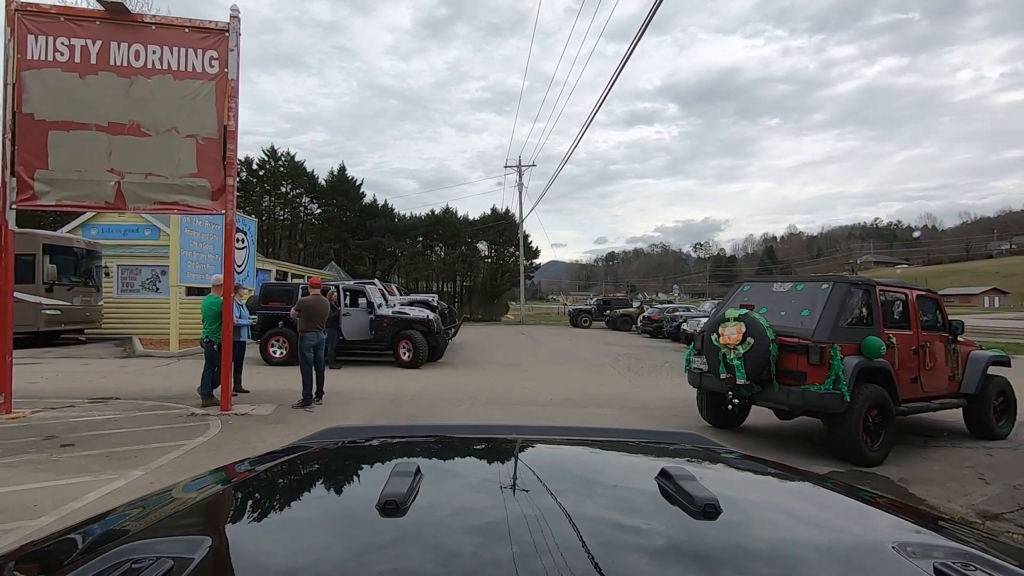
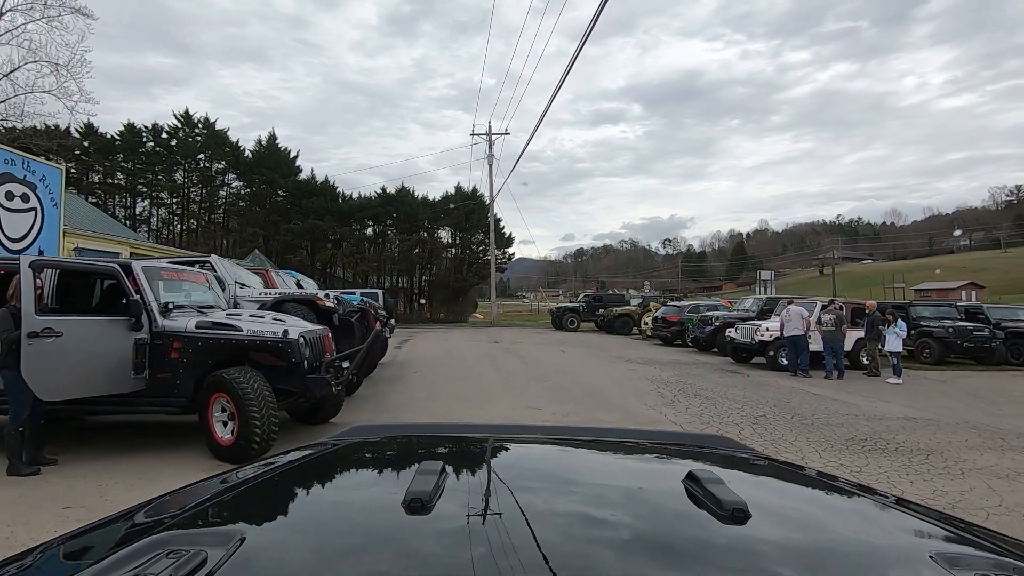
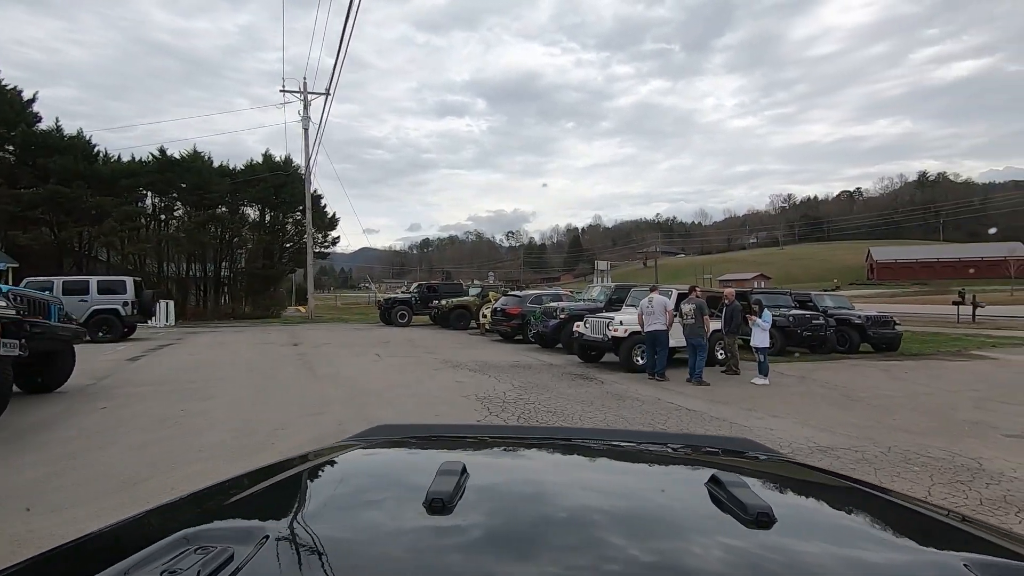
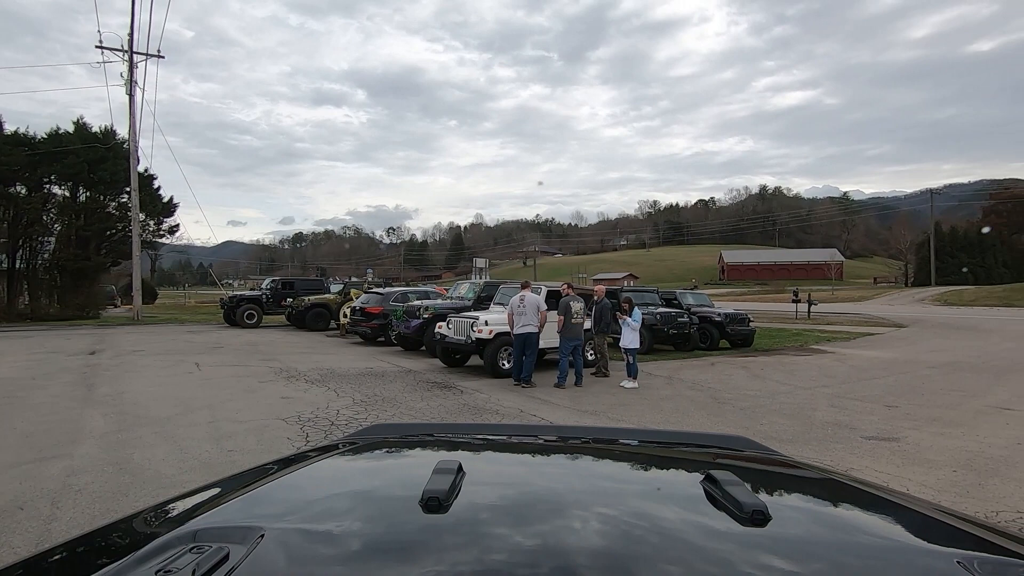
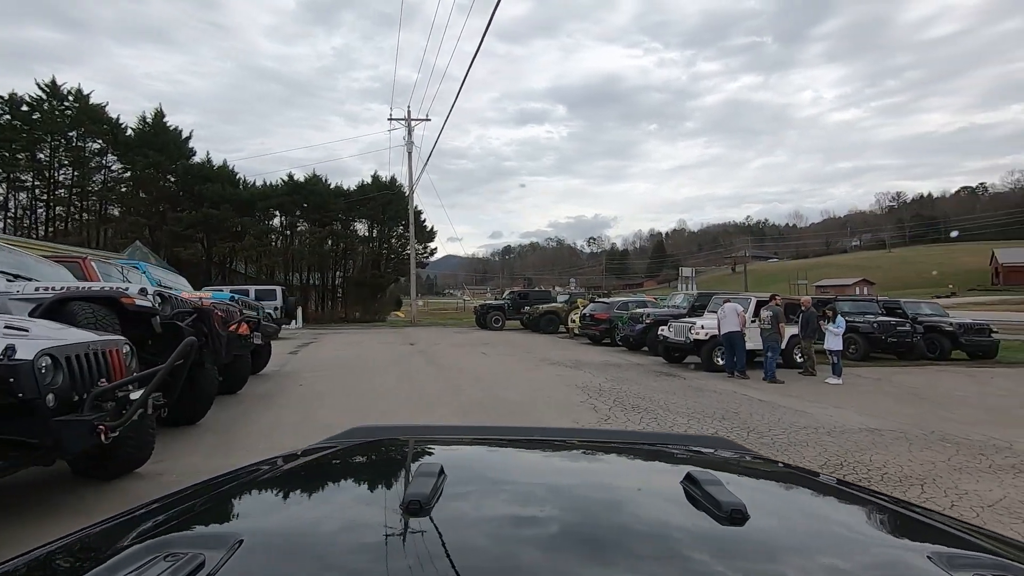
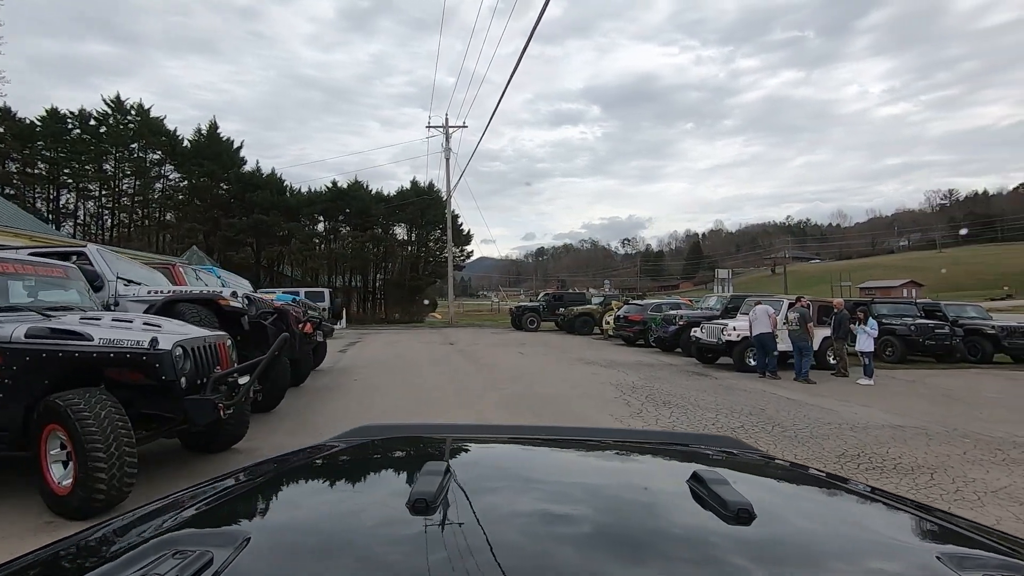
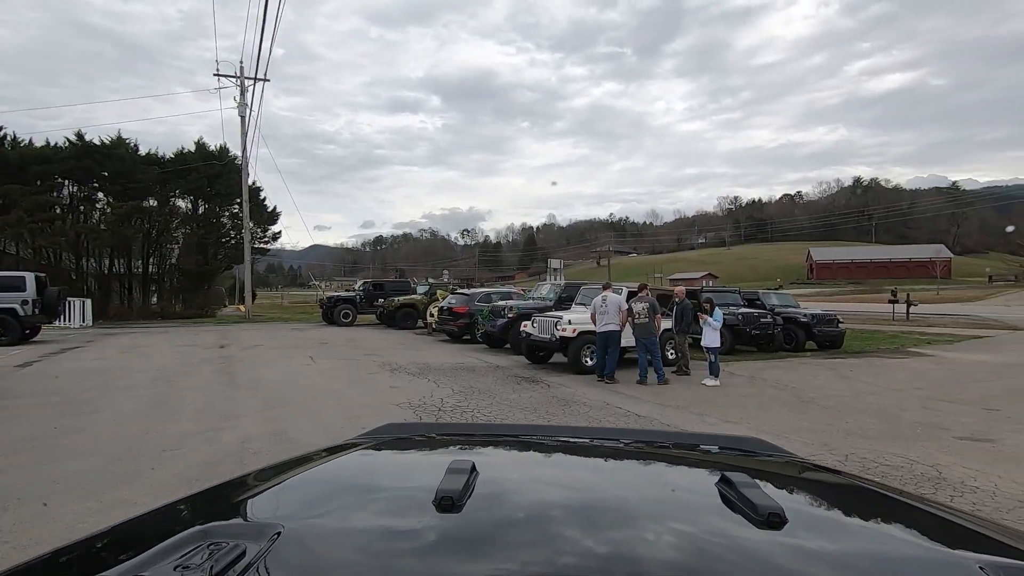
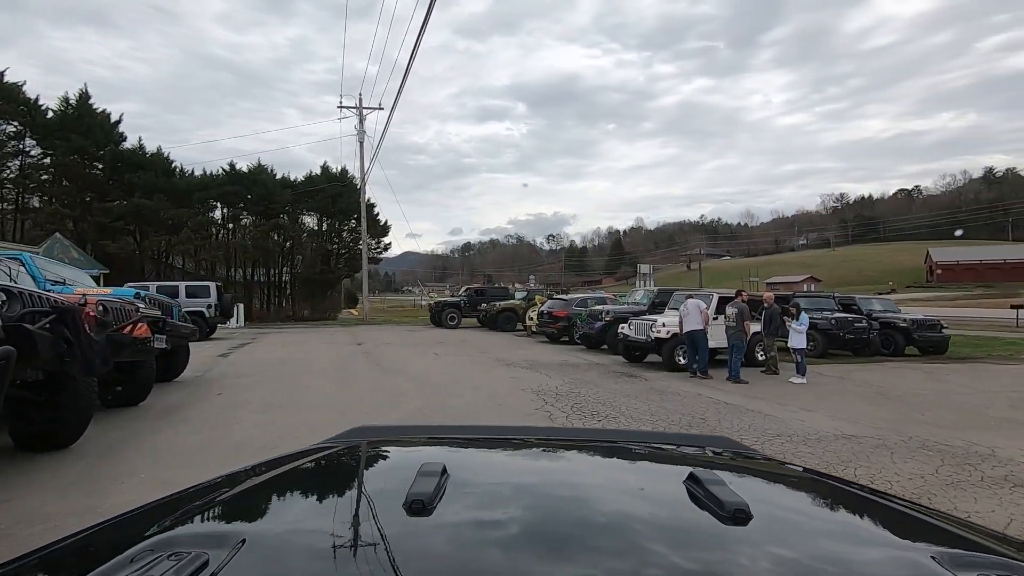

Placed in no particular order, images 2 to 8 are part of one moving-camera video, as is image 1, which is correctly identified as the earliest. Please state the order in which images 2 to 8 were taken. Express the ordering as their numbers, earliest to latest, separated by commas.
2, 6, 5, 8, 3, 7, 4
